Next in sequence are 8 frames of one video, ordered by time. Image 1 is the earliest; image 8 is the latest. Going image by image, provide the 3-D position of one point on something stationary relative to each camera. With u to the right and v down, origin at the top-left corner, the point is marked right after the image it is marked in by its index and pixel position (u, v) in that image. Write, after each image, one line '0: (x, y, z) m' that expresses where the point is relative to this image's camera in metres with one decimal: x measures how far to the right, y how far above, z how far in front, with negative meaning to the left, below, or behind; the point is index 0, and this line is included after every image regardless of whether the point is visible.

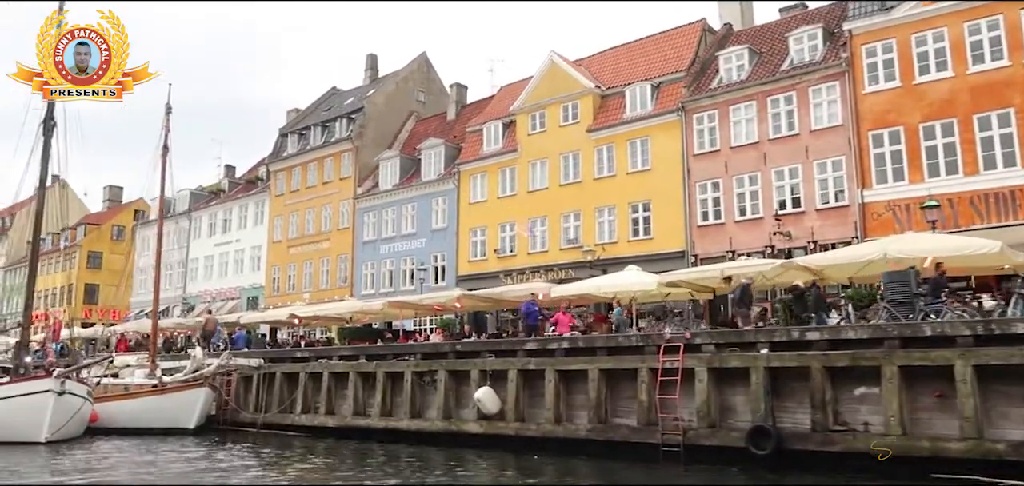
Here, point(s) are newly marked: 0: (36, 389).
0: (-10.0, -3.1, +16.7) m
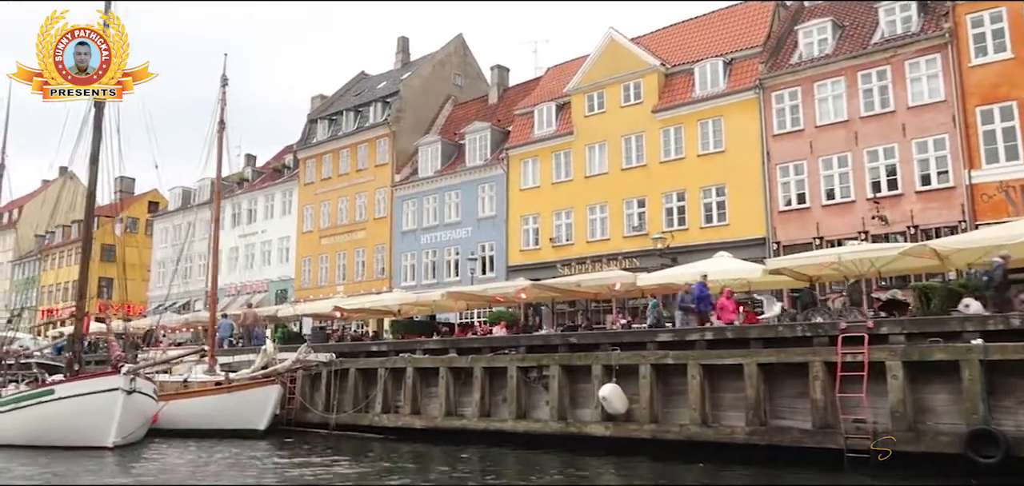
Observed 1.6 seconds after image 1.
0: (-7.6, -2.7, +14.8) m
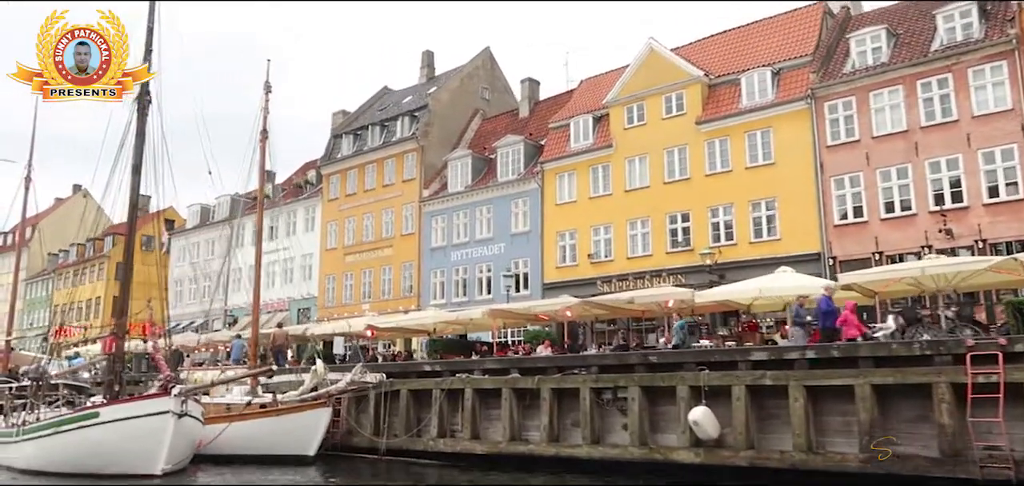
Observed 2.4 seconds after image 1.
0: (-6.2, -2.9, +13.7) m
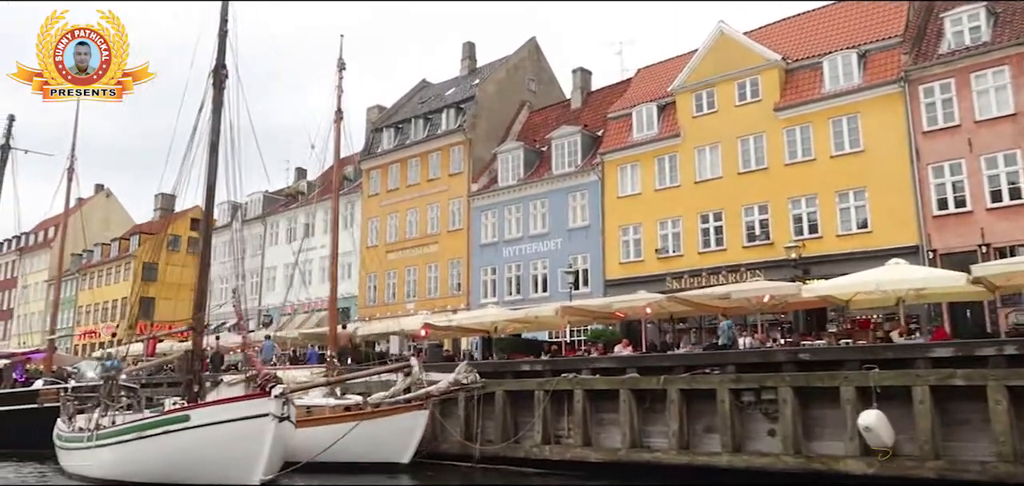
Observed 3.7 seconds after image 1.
0: (-4.0, -2.6, +12.1) m
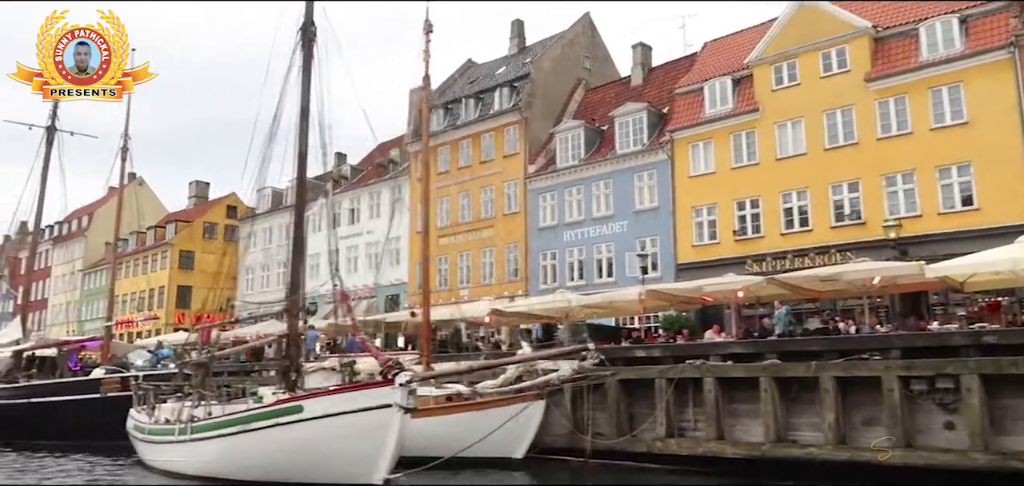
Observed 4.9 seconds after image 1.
0: (-1.9, -2.2, +10.8) m
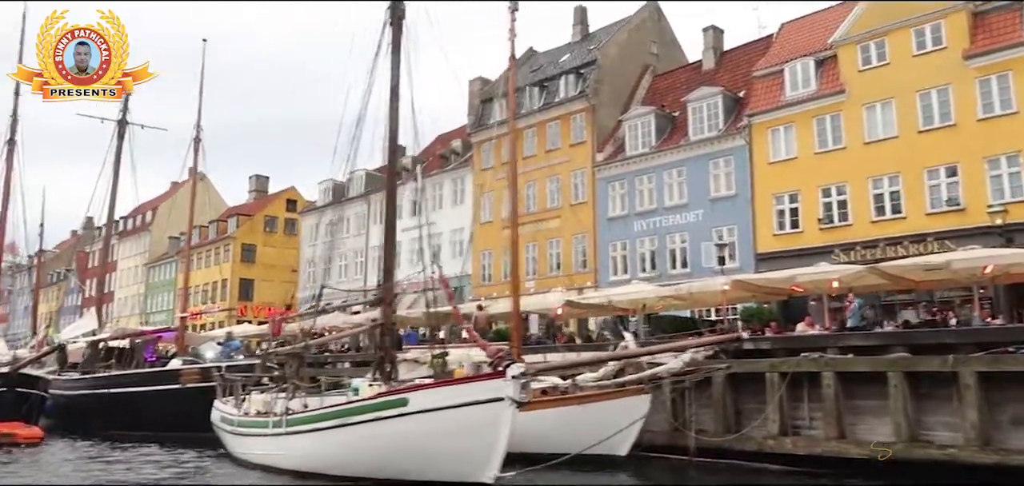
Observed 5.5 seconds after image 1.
0: (-0.4, -2.0, +10.1) m
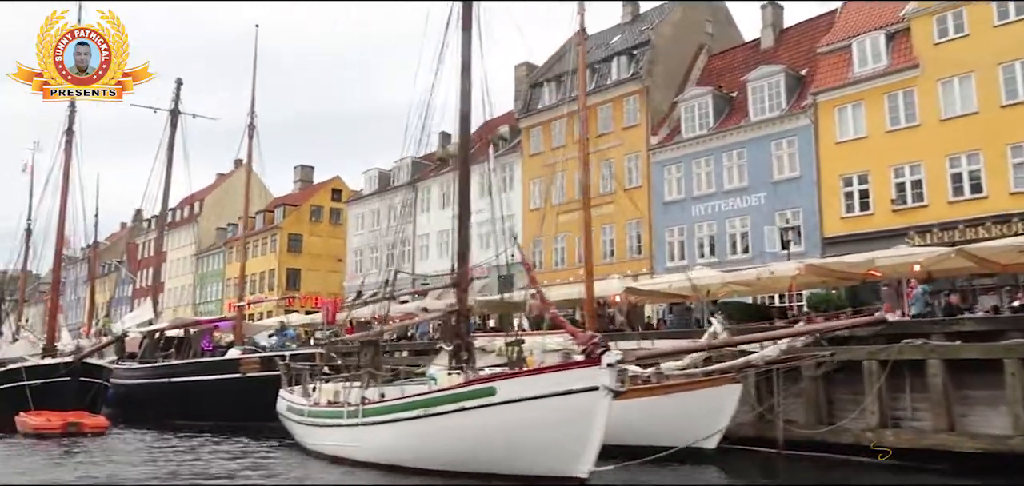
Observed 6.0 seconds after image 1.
0: (+0.8, -1.7, +9.5) m
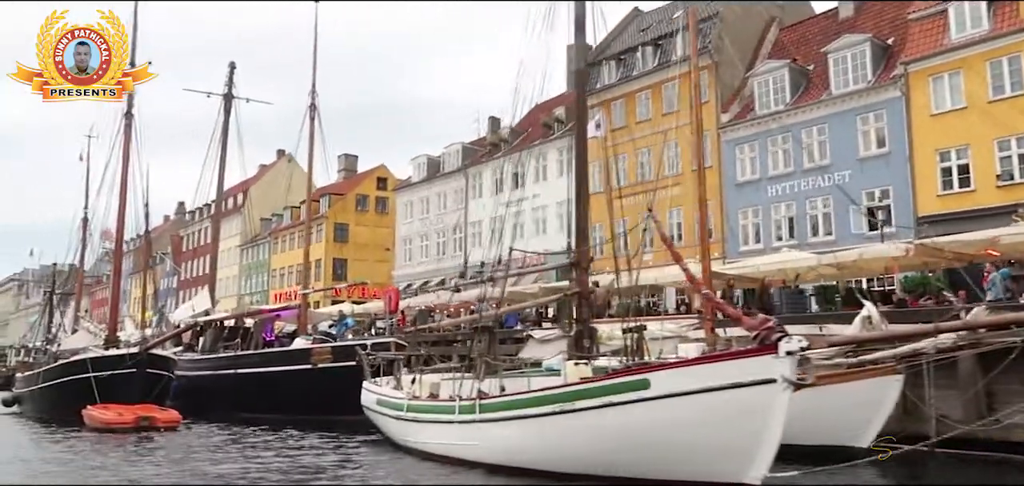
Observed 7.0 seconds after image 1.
0: (+2.4, -1.4, +8.1) m
